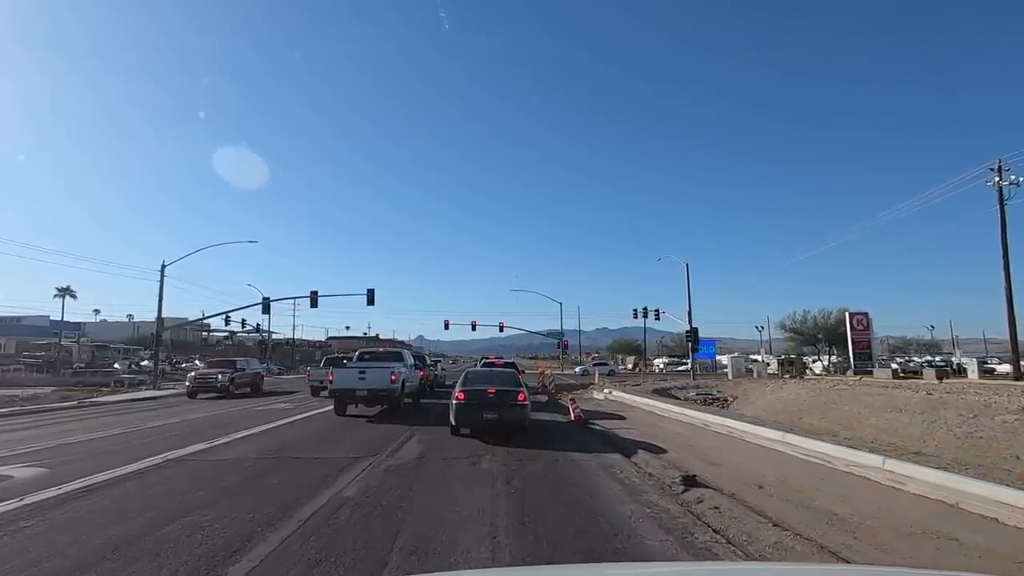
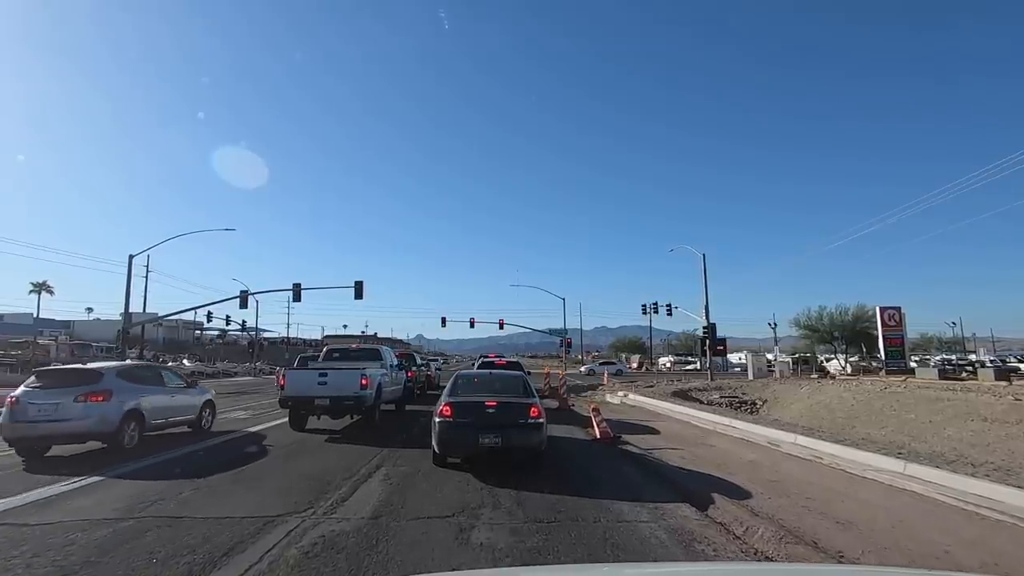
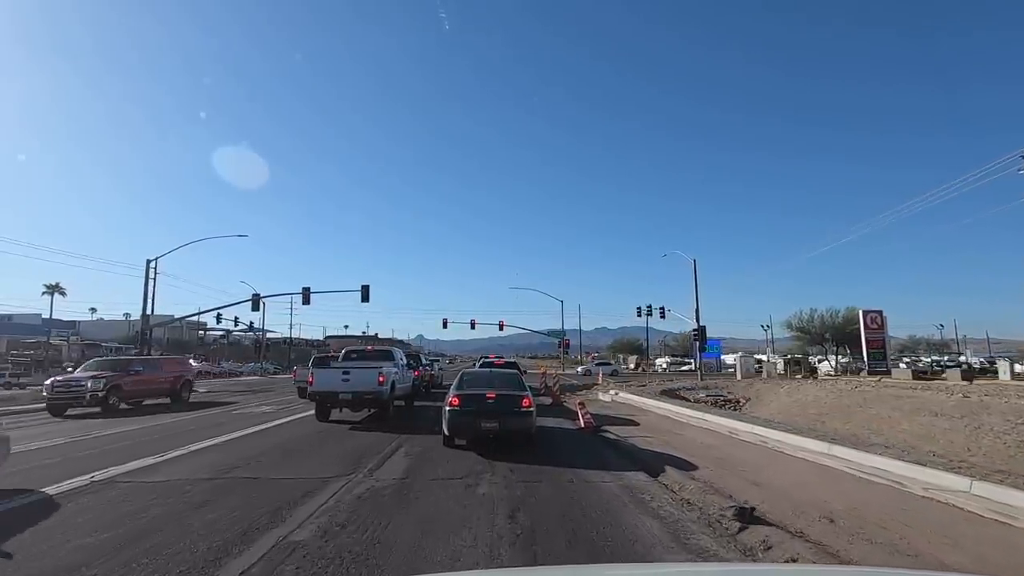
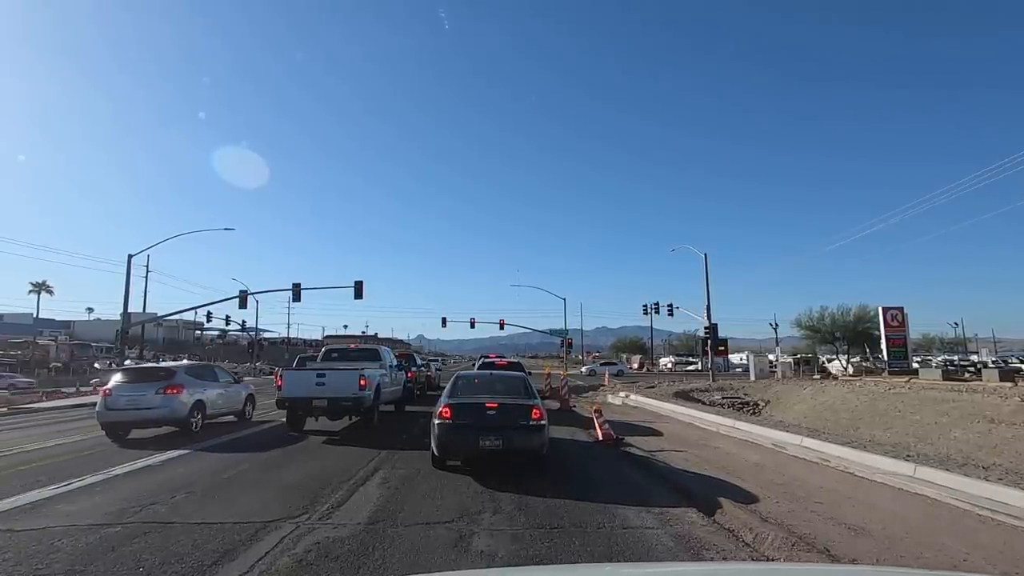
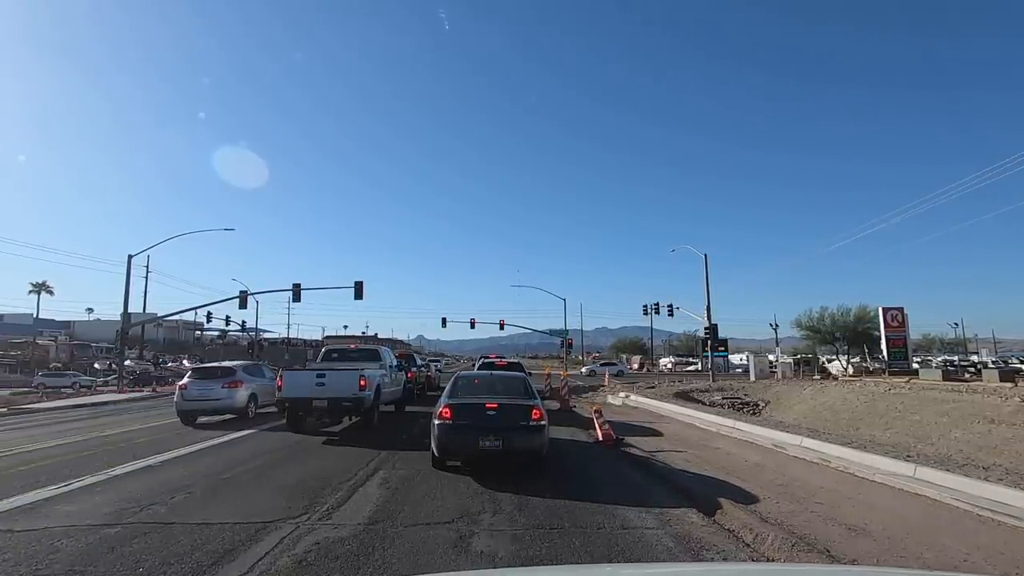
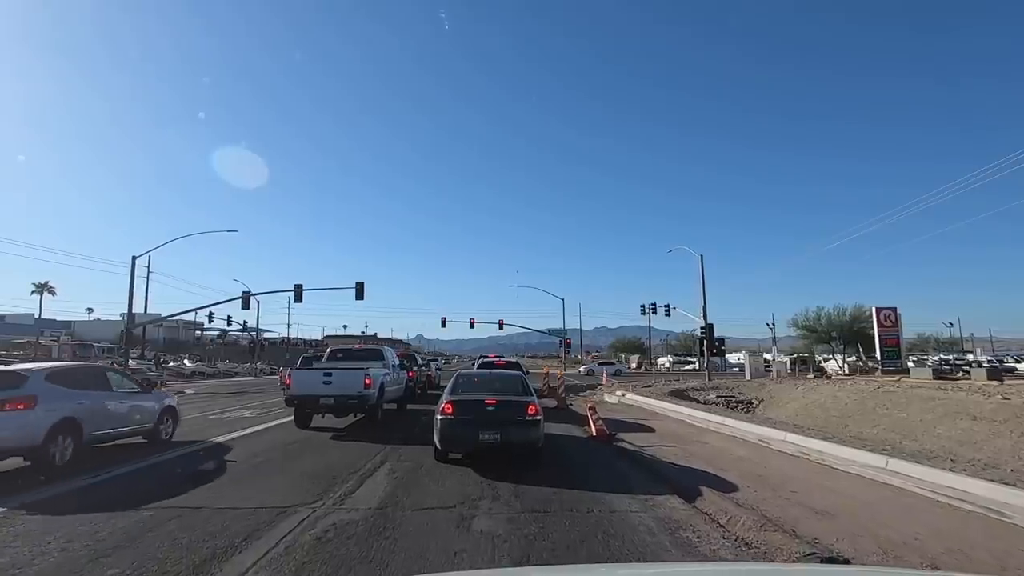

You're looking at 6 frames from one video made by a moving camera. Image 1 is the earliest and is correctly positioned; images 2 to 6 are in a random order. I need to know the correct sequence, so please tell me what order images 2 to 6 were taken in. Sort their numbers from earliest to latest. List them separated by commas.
3, 6, 2, 4, 5
